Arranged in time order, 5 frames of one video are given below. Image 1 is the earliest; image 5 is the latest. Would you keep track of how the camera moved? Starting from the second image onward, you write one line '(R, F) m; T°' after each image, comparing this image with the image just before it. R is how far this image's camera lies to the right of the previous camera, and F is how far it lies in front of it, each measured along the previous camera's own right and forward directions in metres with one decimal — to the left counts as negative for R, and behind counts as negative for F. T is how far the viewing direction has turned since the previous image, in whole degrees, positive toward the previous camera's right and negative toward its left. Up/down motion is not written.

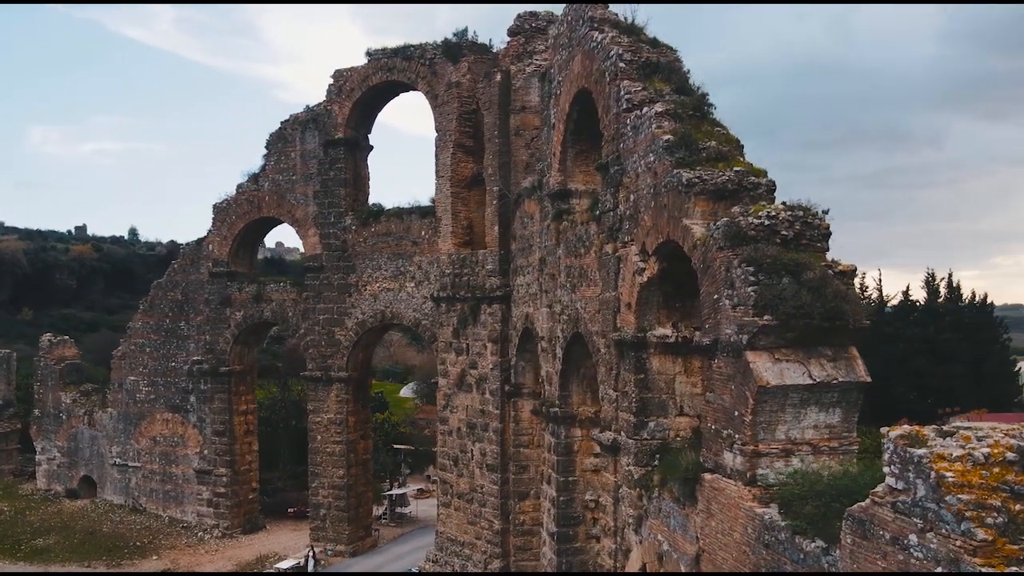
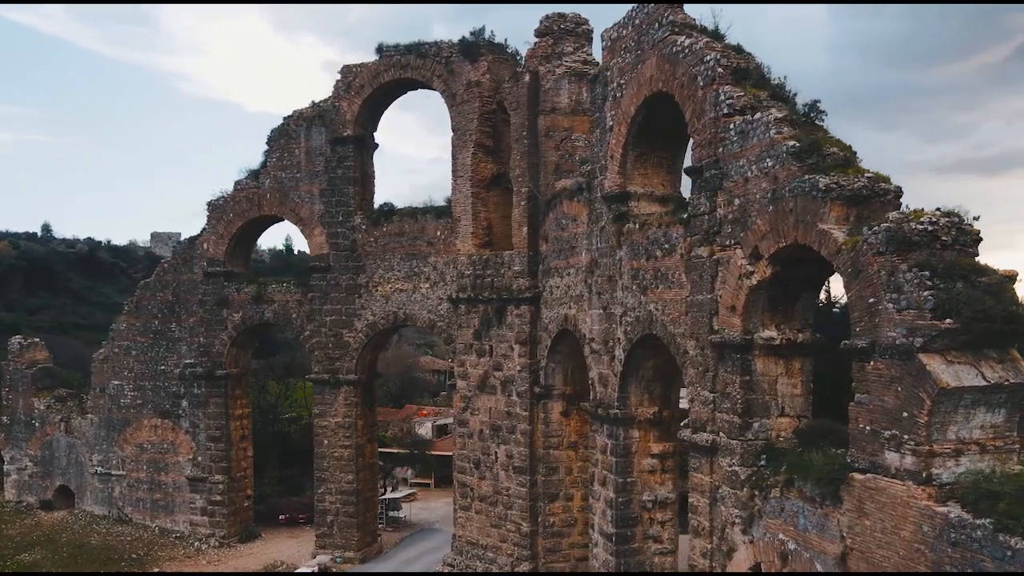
(-1.7, +0.1) m; +6°
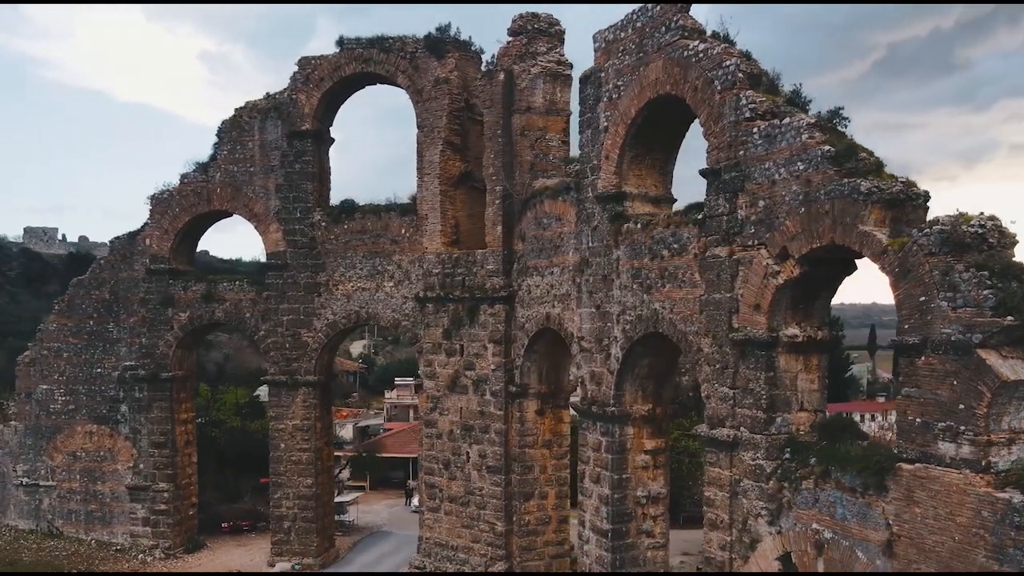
(-1.3, +0.1) m; +7°
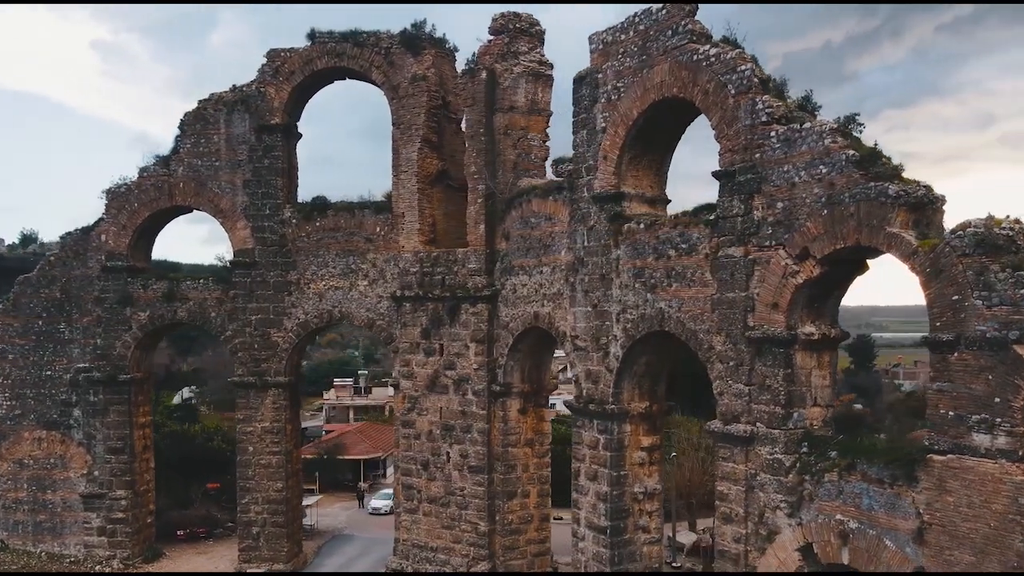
(-1.1, +0.1) m; +6°
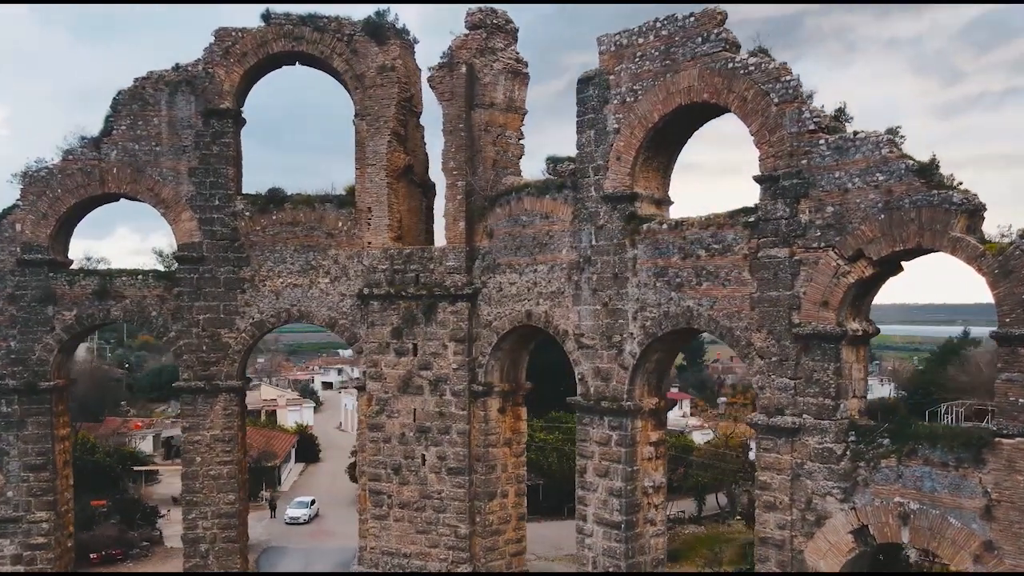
(-2.5, +0.4) m; +13°
